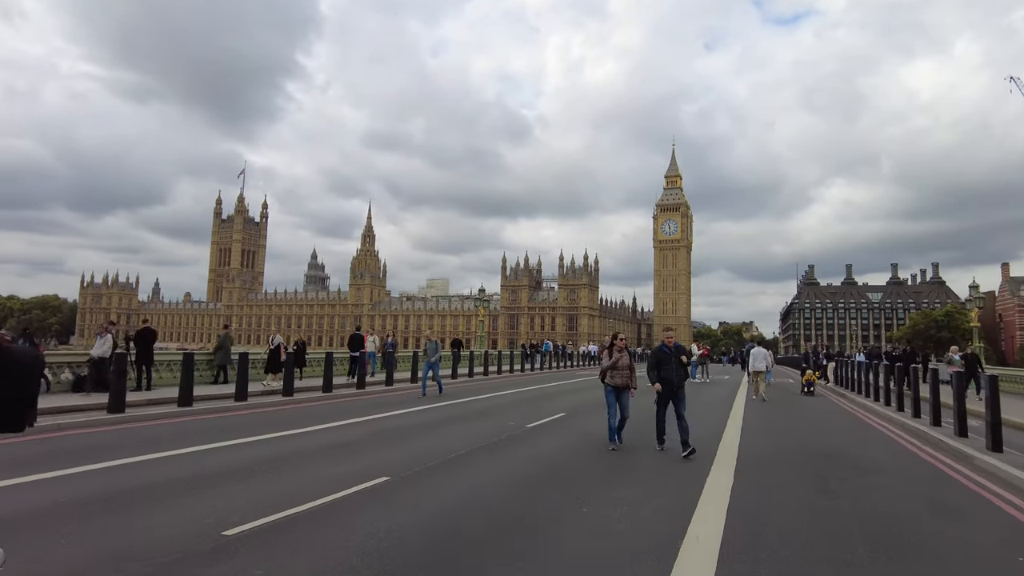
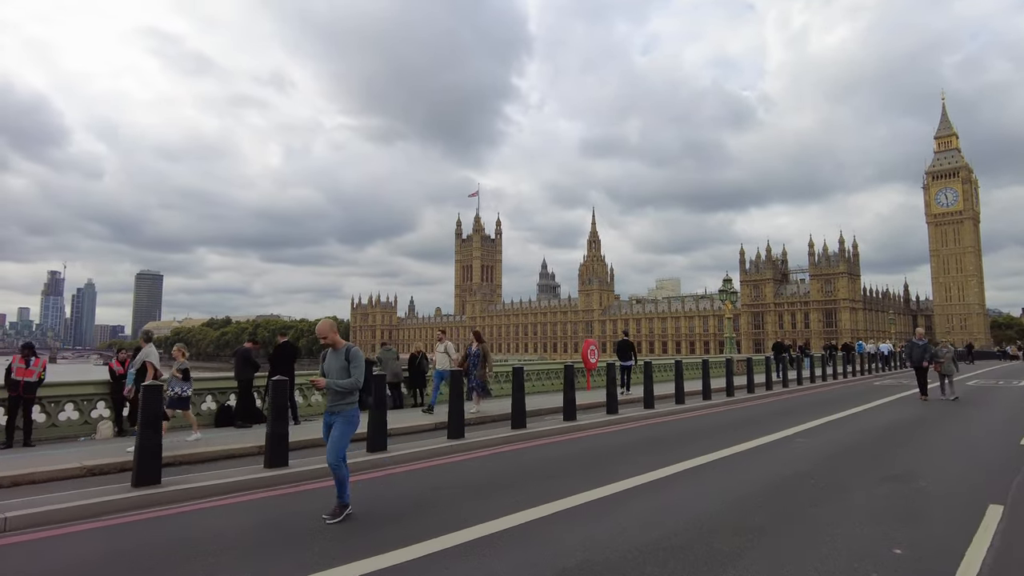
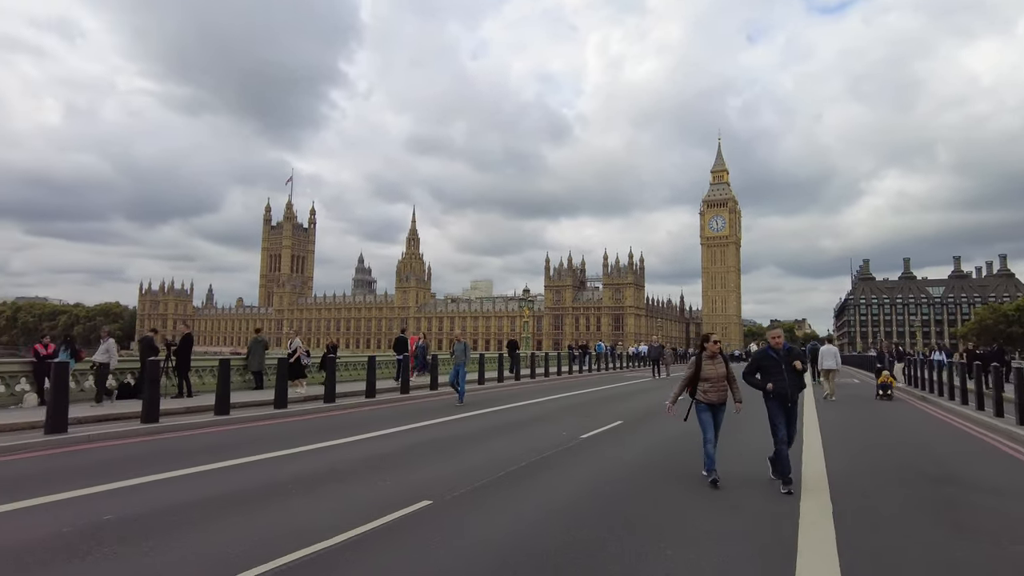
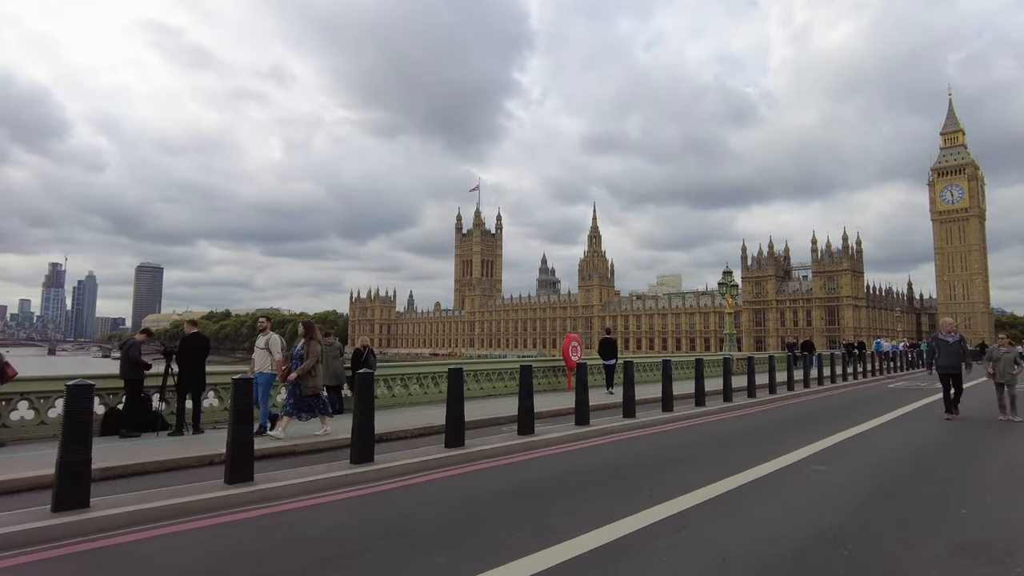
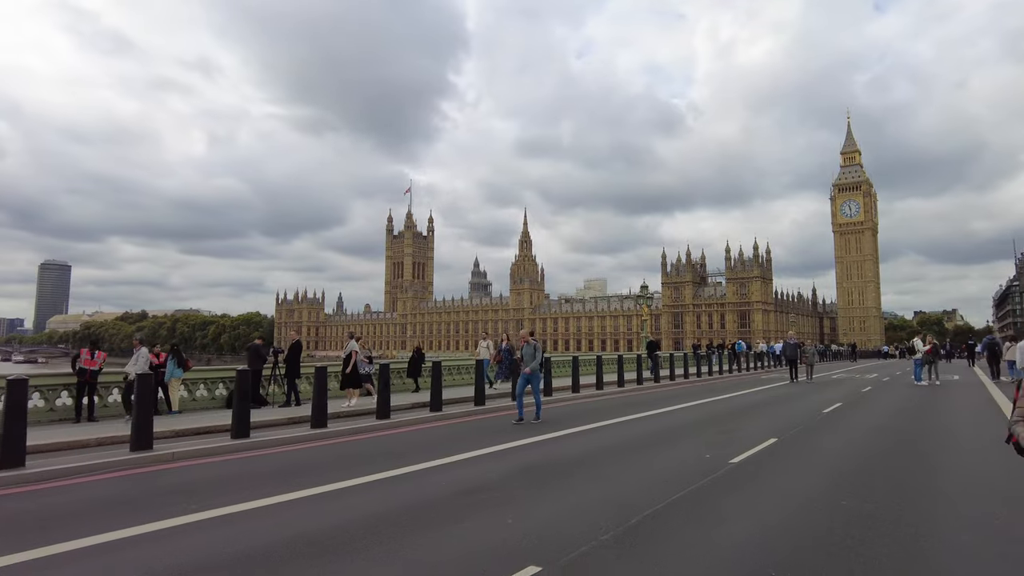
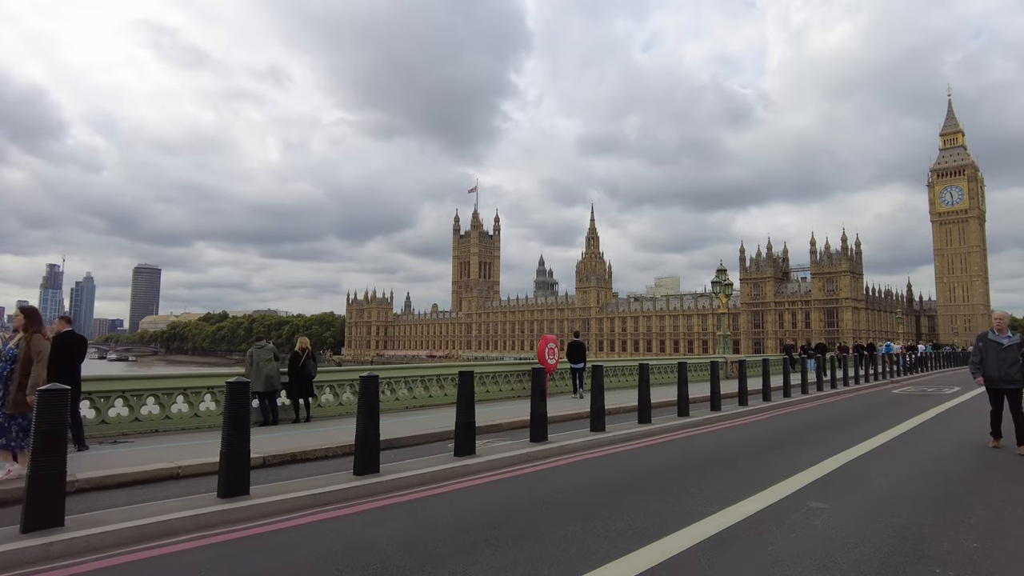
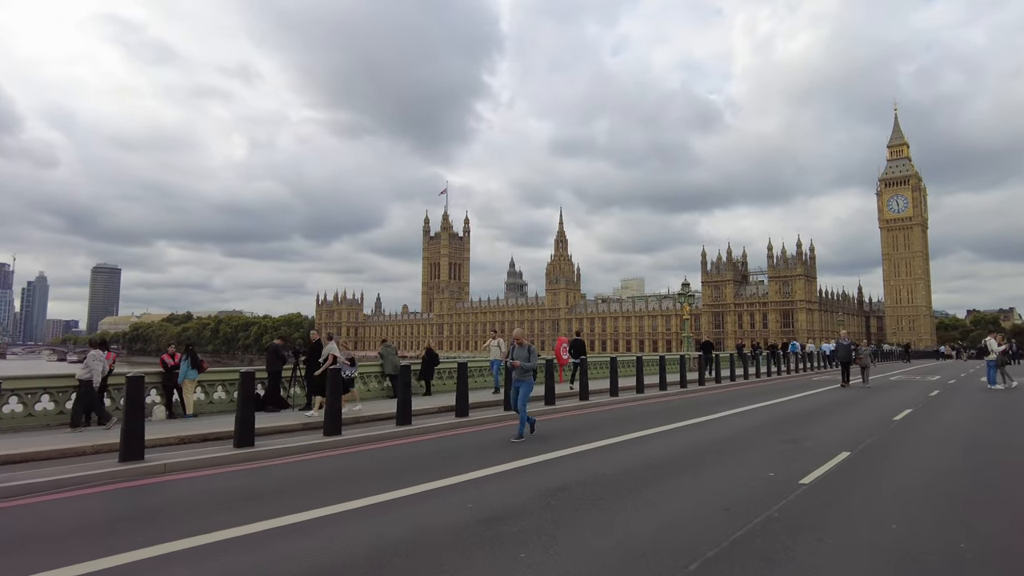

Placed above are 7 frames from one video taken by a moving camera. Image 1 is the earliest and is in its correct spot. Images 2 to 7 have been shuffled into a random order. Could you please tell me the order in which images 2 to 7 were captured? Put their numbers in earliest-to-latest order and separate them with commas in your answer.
3, 5, 7, 2, 4, 6
